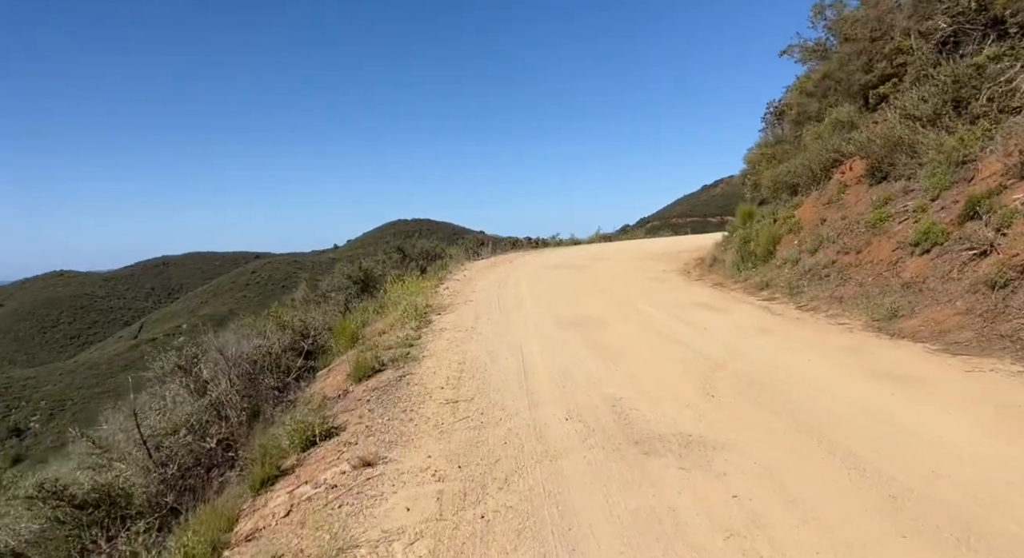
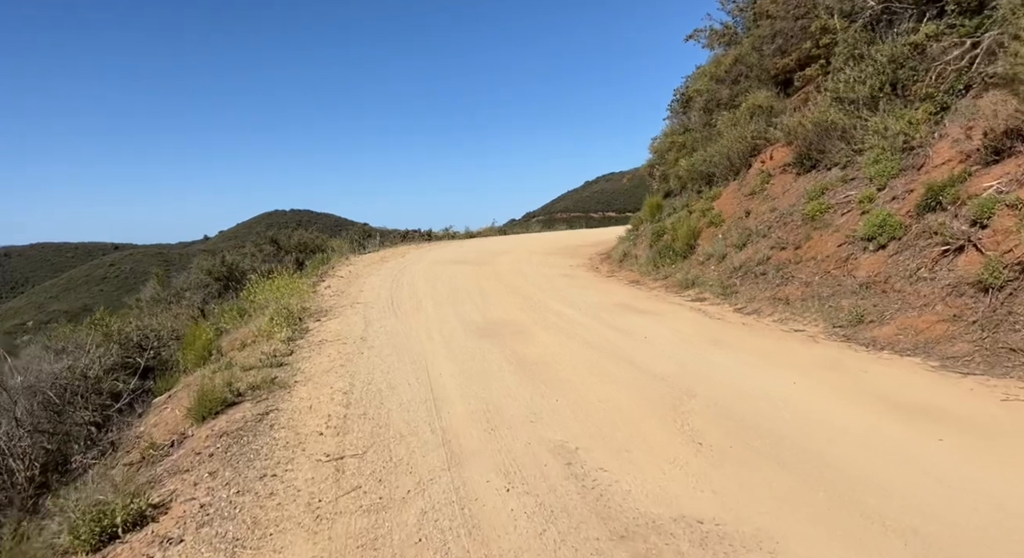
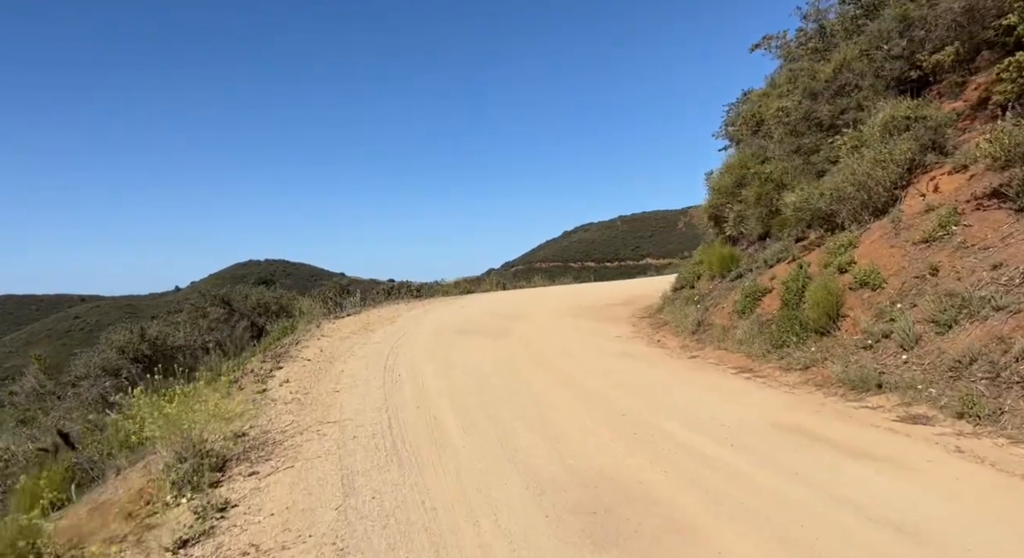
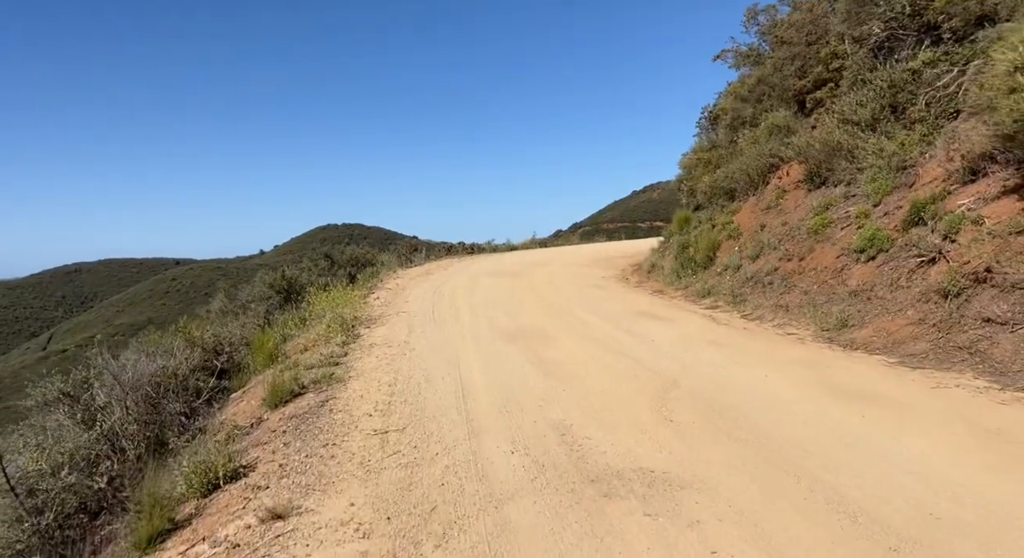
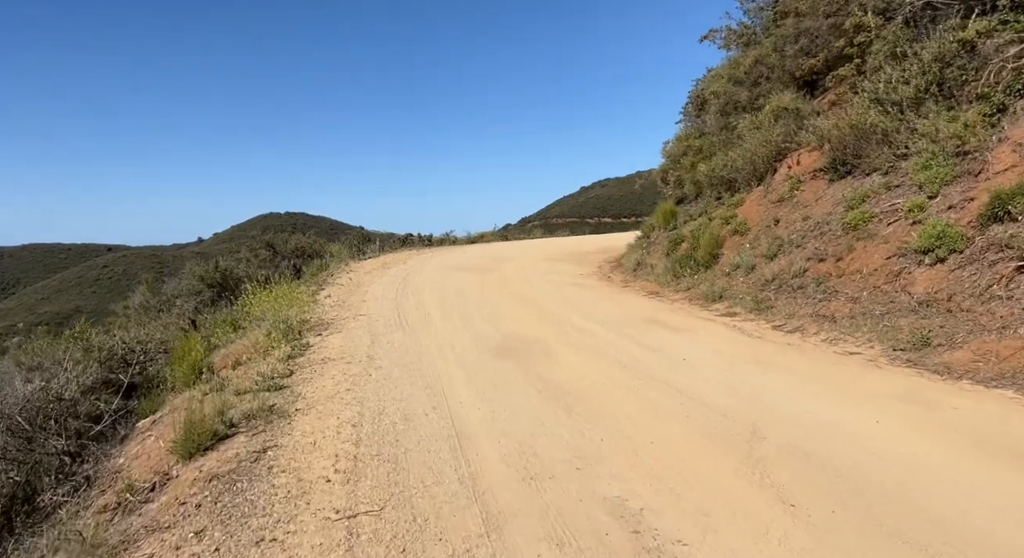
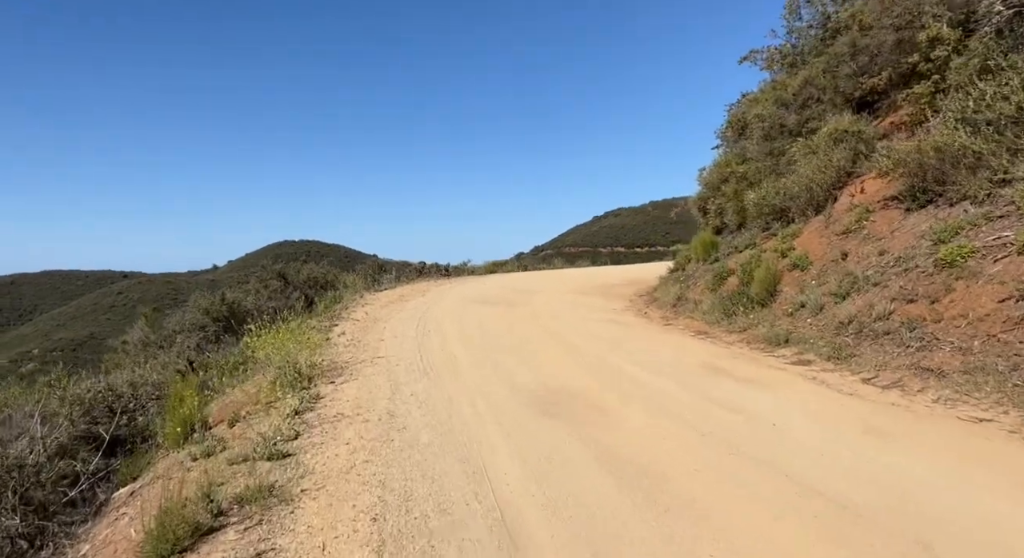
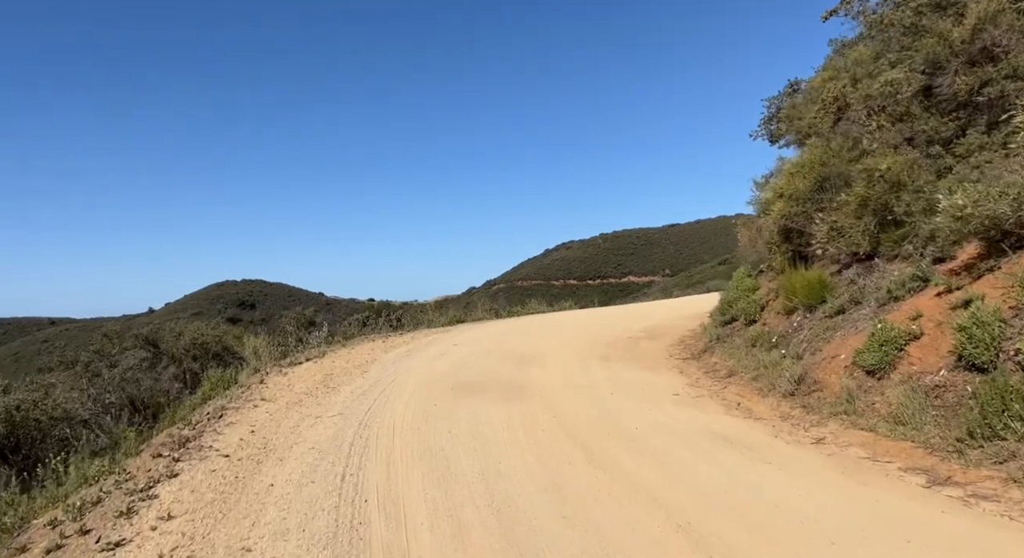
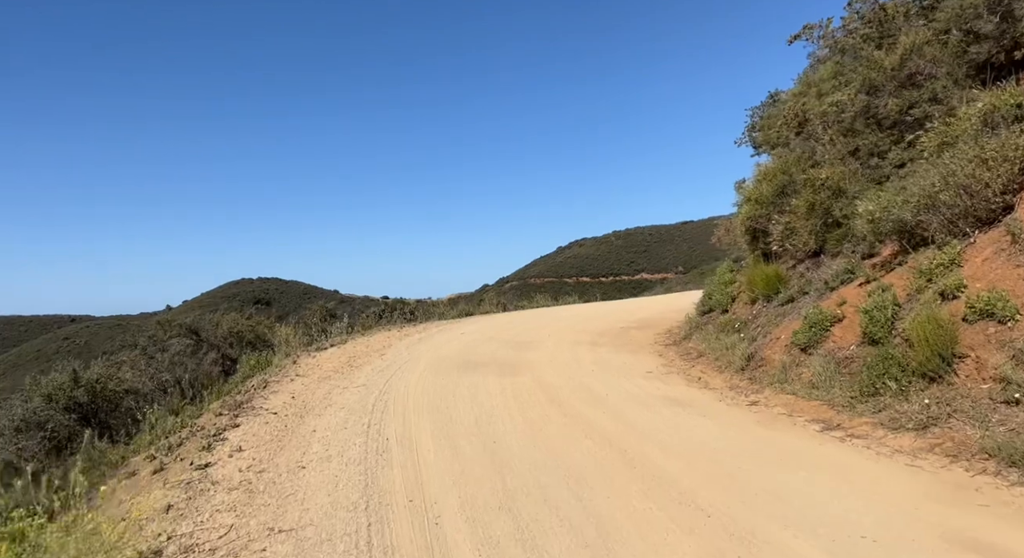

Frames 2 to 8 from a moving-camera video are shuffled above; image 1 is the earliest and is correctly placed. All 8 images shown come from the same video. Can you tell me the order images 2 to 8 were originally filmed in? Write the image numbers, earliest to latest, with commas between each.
4, 2, 5, 6, 3, 8, 7
